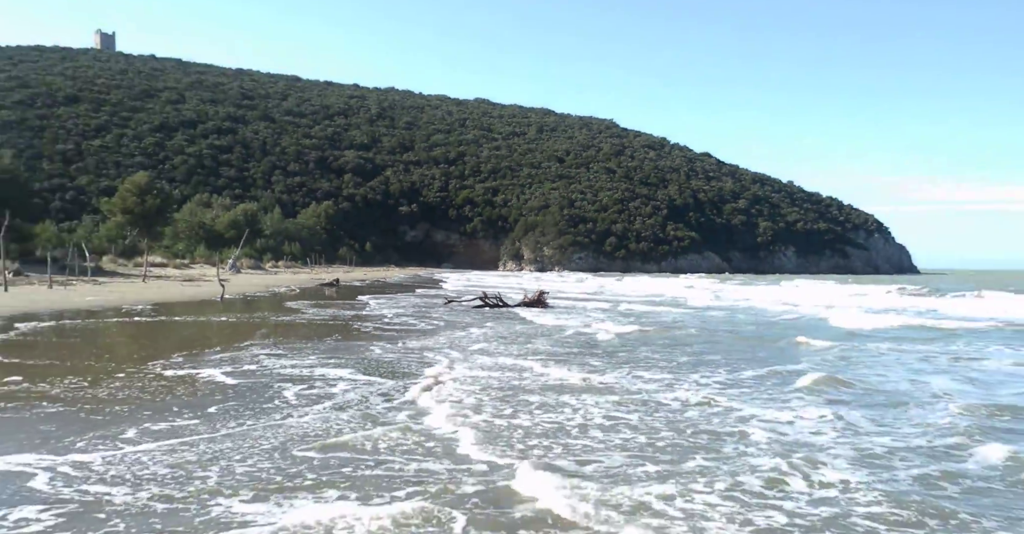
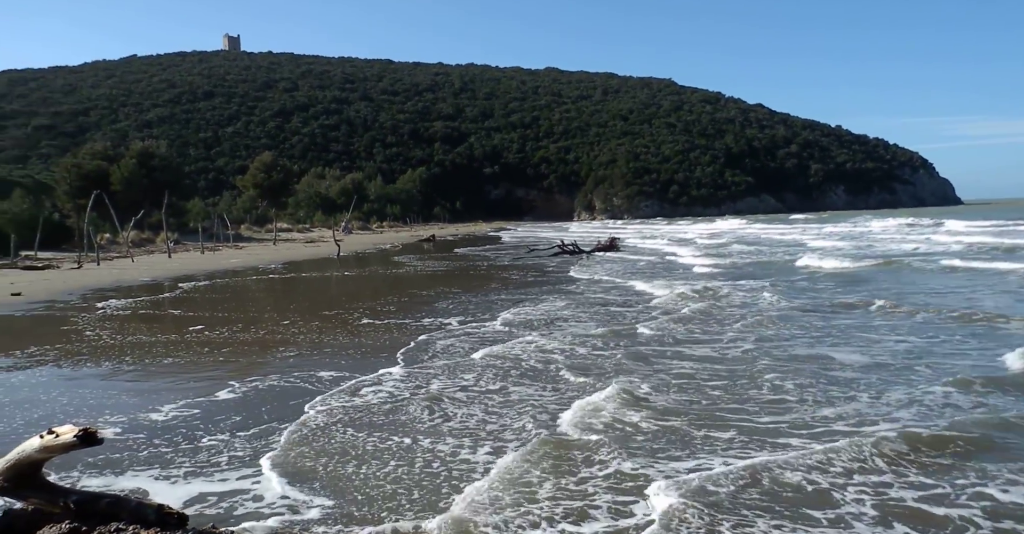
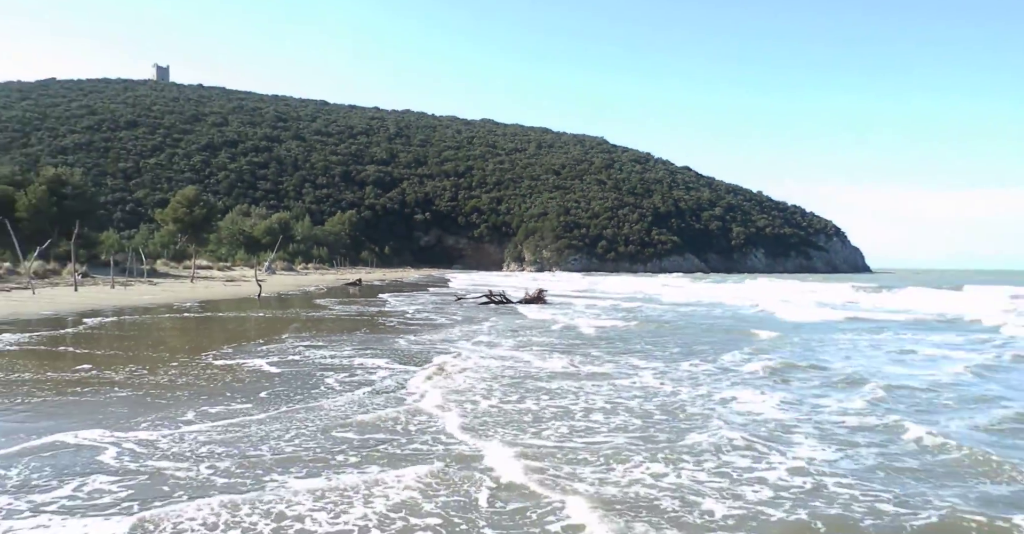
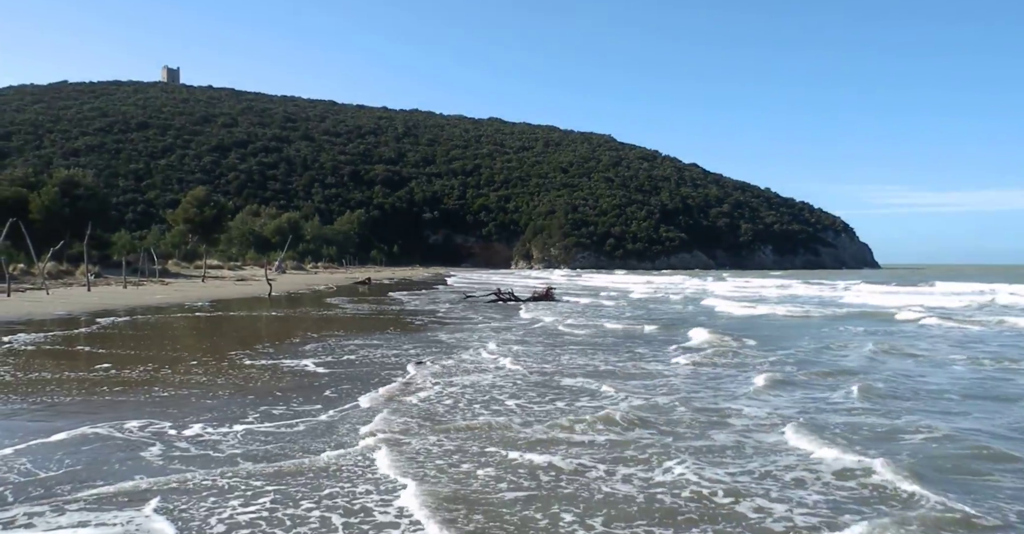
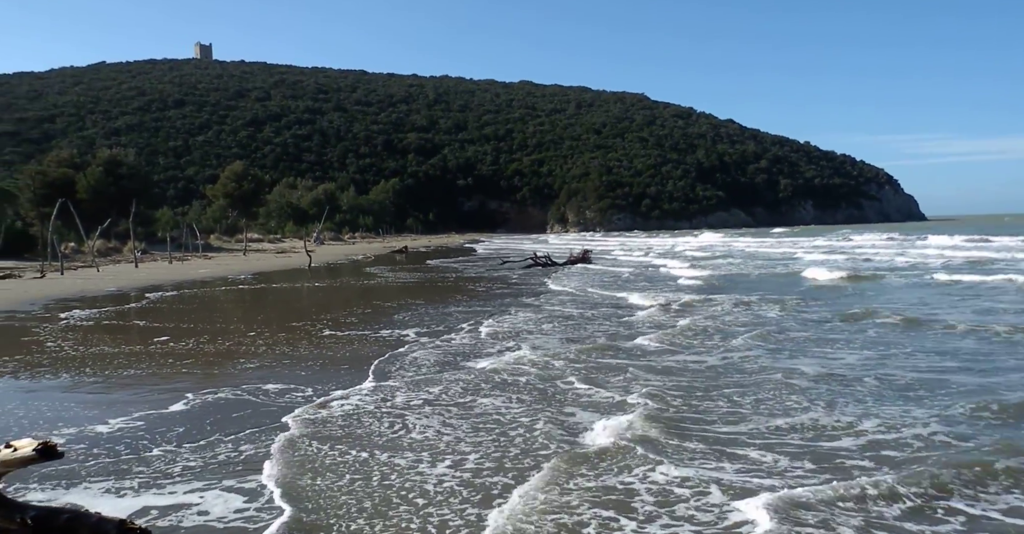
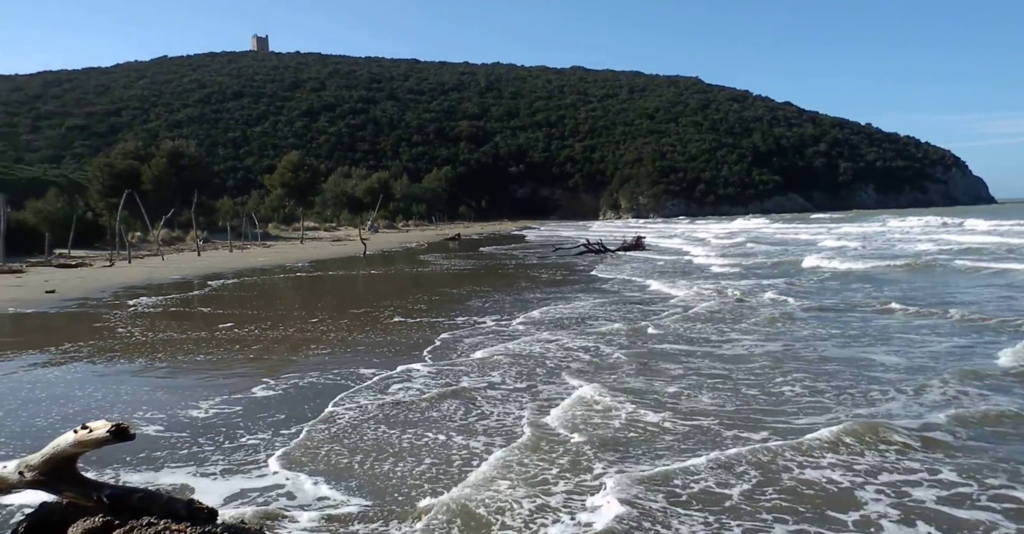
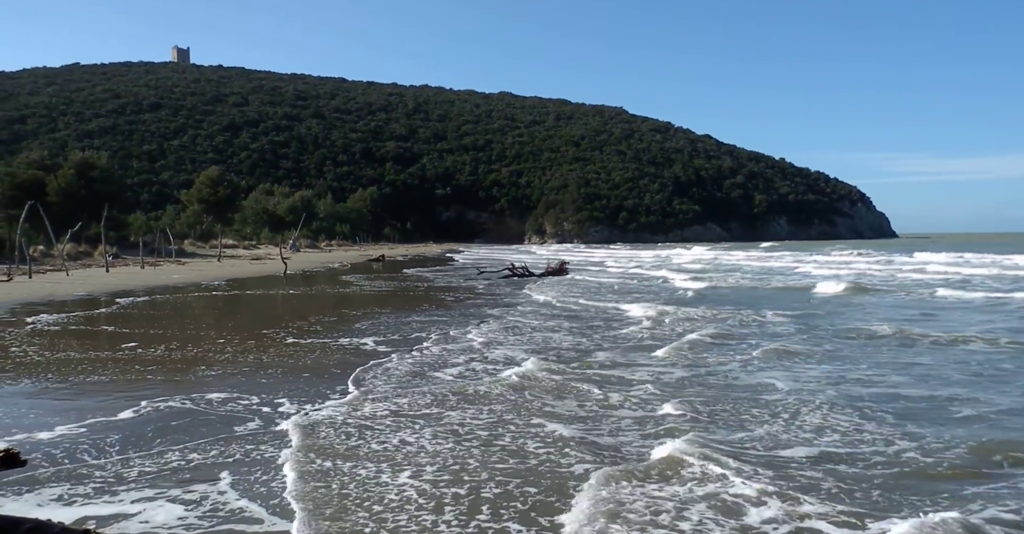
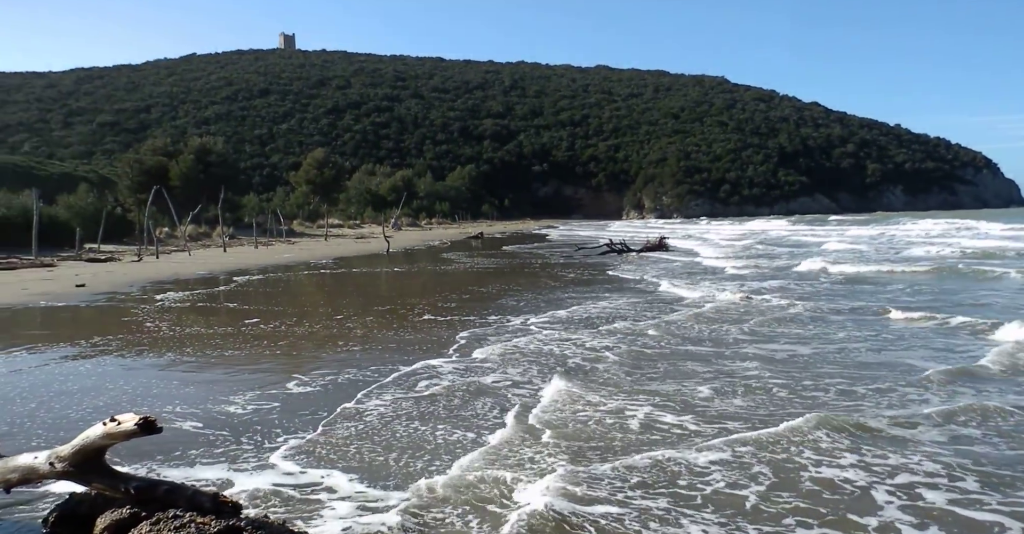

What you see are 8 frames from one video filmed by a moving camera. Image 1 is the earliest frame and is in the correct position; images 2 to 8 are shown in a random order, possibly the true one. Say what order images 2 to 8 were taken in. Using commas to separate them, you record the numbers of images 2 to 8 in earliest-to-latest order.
3, 4, 7, 5, 2, 6, 8
